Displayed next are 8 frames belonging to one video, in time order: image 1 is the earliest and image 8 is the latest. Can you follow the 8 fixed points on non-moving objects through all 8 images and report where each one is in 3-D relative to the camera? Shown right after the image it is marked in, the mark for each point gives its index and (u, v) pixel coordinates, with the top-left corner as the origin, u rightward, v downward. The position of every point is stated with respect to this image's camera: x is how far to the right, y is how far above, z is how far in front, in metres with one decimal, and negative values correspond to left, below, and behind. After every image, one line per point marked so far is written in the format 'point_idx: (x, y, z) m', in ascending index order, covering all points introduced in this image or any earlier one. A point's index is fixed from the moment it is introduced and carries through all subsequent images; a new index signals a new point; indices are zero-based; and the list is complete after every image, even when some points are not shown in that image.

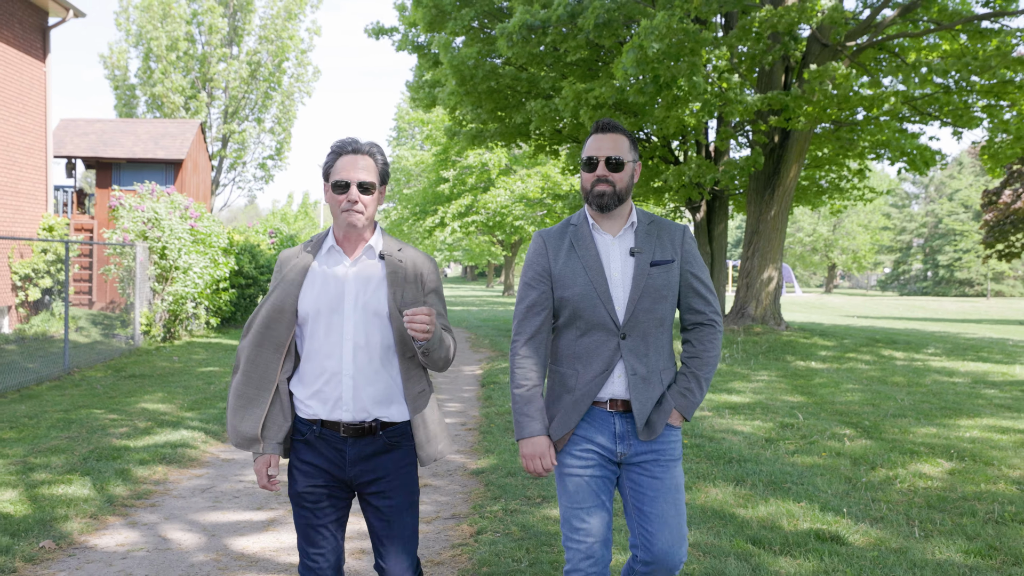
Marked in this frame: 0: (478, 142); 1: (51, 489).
0: (-0.7, +3.0, +15.8) m
1: (-2.9, -1.3, +4.9) m
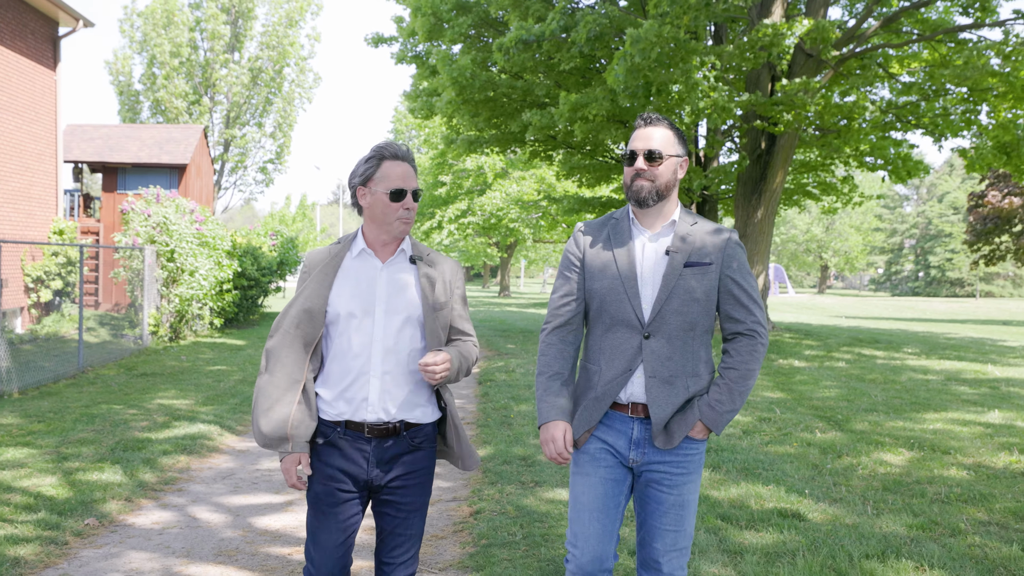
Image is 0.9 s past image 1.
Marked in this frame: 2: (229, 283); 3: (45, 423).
0: (-0.8, +3.0, +16.2) m
1: (-3.0, -1.3, +5.3) m
2: (-6.1, +0.1, +16.3) m
3: (-4.3, -1.2, +6.9) m
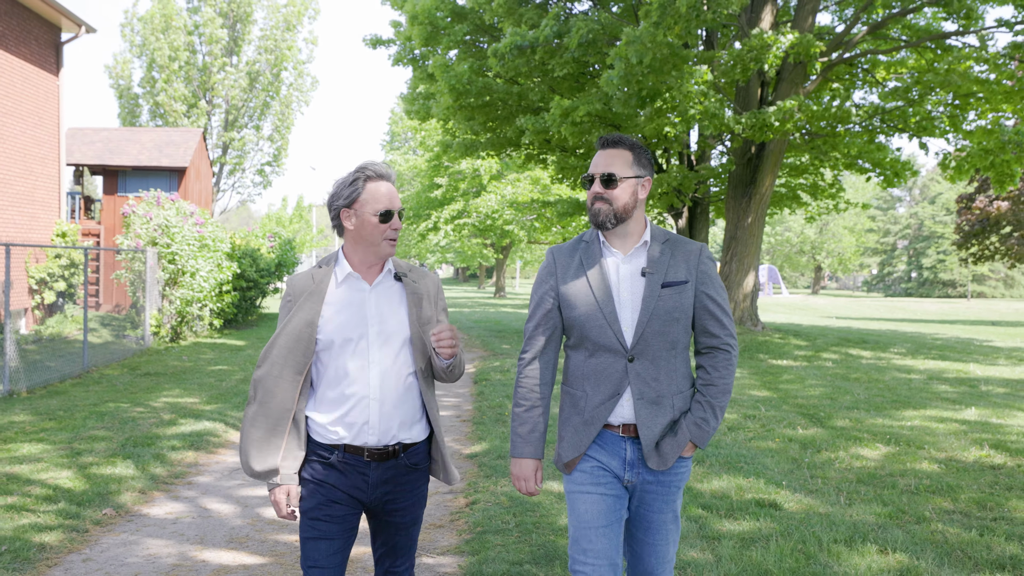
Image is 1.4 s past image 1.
0: (-0.9, +2.9, +16.5) m
1: (-3.0, -1.3, +5.6) m
2: (-6.2, +0.1, +16.6) m
3: (-4.3, -1.3, +7.2) m
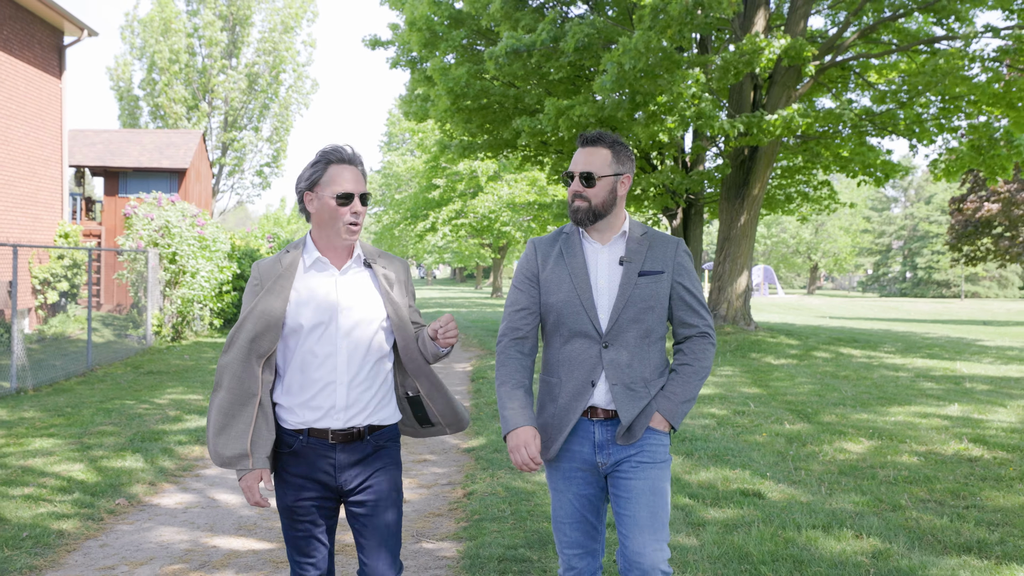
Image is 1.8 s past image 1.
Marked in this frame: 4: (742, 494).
0: (-1.0, +2.9, +16.7) m
1: (-3.1, -1.3, +5.8) m
2: (-6.3, +0.1, +16.8) m
3: (-4.3, -1.2, +7.4) m
4: (+1.5, -1.4, +5.0) m
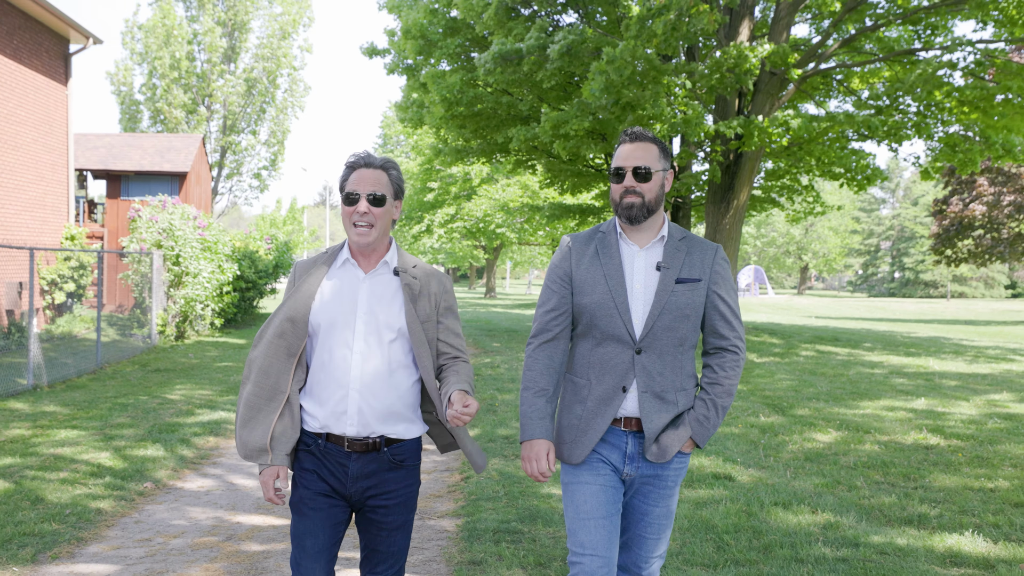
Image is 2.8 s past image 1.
0: (-1.1, +2.9, +17.2) m
1: (-3.1, -1.3, +6.3) m
2: (-6.4, +0.1, +17.2) m
3: (-4.4, -1.3, +7.8) m
4: (+1.5, -1.4, +5.5) m
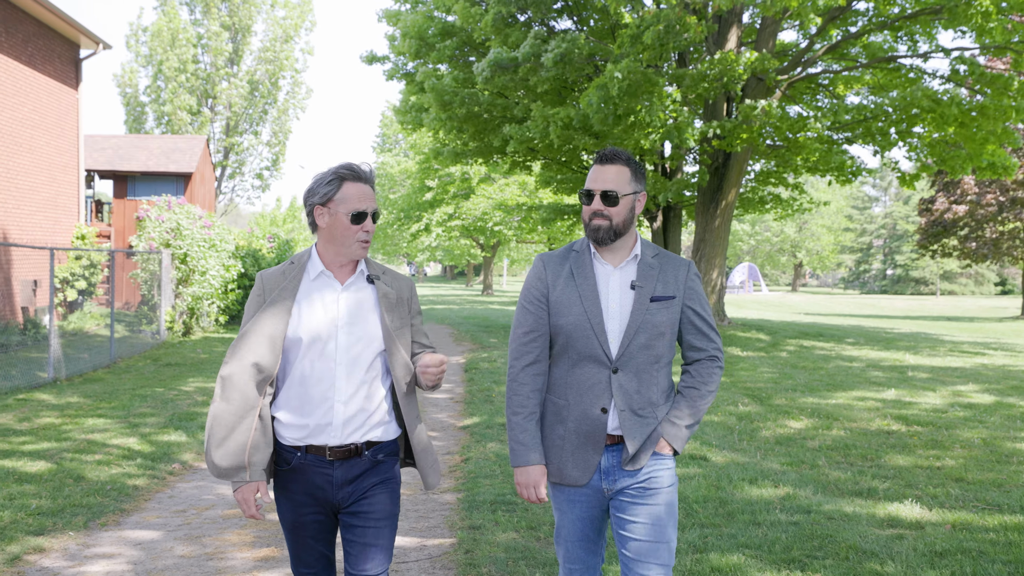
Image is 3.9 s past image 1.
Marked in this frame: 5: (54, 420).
0: (-1.2, +3.0, +17.7) m
1: (-3.2, -1.3, +6.8) m
2: (-6.5, +0.1, +17.7) m
3: (-4.5, -1.2, +8.4) m
4: (+1.4, -1.4, +6.0) m
5: (-4.4, -1.3, +7.3) m
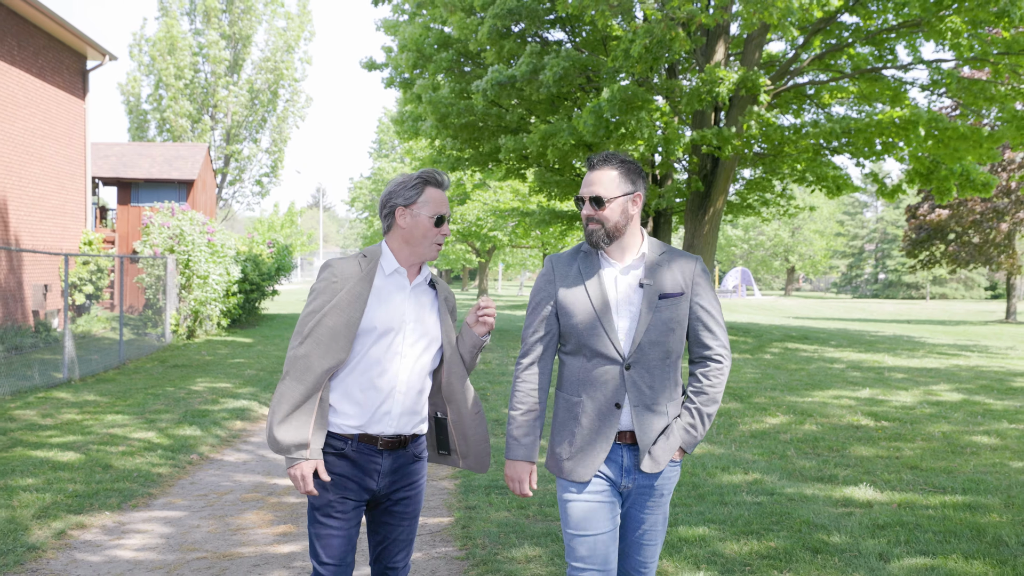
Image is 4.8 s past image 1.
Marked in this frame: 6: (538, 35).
0: (-1.3, +2.9, +18.2) m
1: (-3.2, -1.4, +7.3) m
2: (-6.6, 0.0, +18.2) m
3: (-4.5, -1.3, +8.8) m
4: (+1.4, -1.4, +6.5) m
5: (-4.4, -1.3, +7.7) m
6: (+0.5, +5.0, +15.2) m
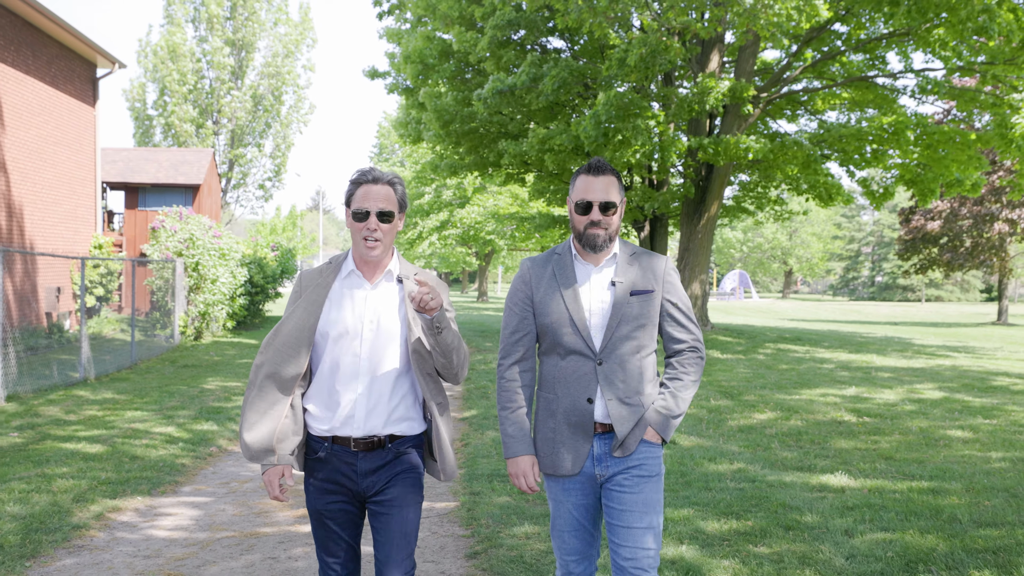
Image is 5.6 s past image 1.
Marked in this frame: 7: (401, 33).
0: (-1.3, +2.8, +18.6) m
1: (-3.2, -1.4, +7.6) m
2: (-6.6, 0.0, +18.6) m
3: (-4.5, -1.3, +9.2) m
4: (+1.4, -1.4, +6.9) m
5: (-4.4, -1.3, +8.1) m
6: (+0.5, +5.0, +15.6) m
7: (-2.7, +6.2, +18.4) m
